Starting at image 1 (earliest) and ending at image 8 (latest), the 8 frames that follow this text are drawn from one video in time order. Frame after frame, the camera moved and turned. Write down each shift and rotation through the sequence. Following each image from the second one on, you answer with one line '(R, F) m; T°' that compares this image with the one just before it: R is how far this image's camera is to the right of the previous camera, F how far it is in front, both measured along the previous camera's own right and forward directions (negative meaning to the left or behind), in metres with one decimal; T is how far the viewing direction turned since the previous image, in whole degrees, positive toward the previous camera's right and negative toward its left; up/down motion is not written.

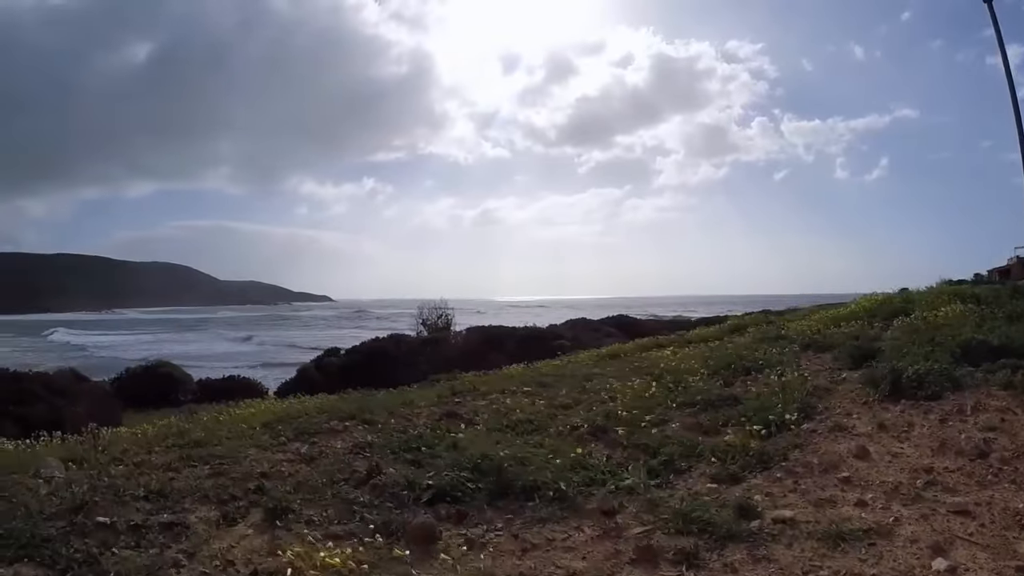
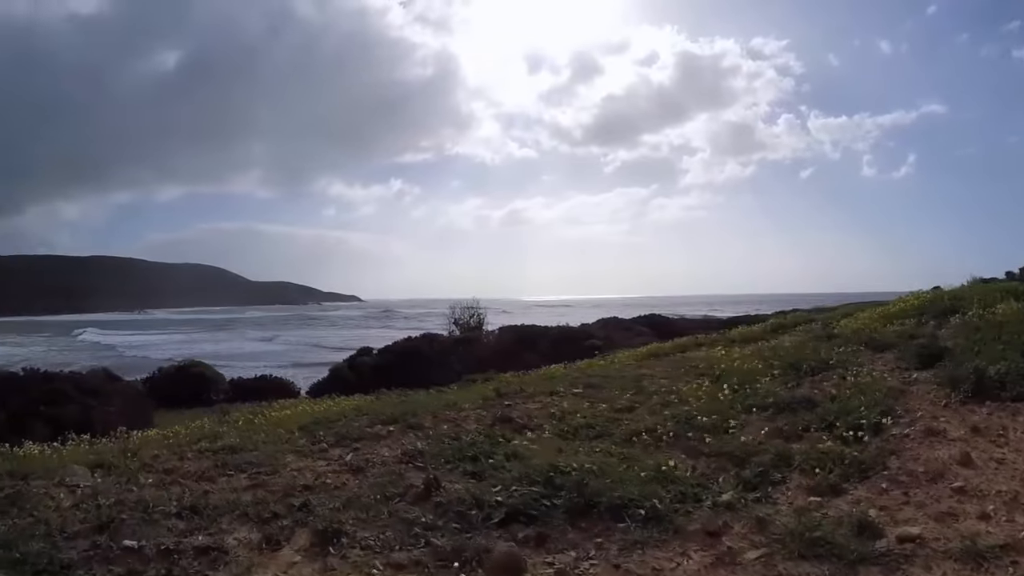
(-0.4, +0.8) m; -2°
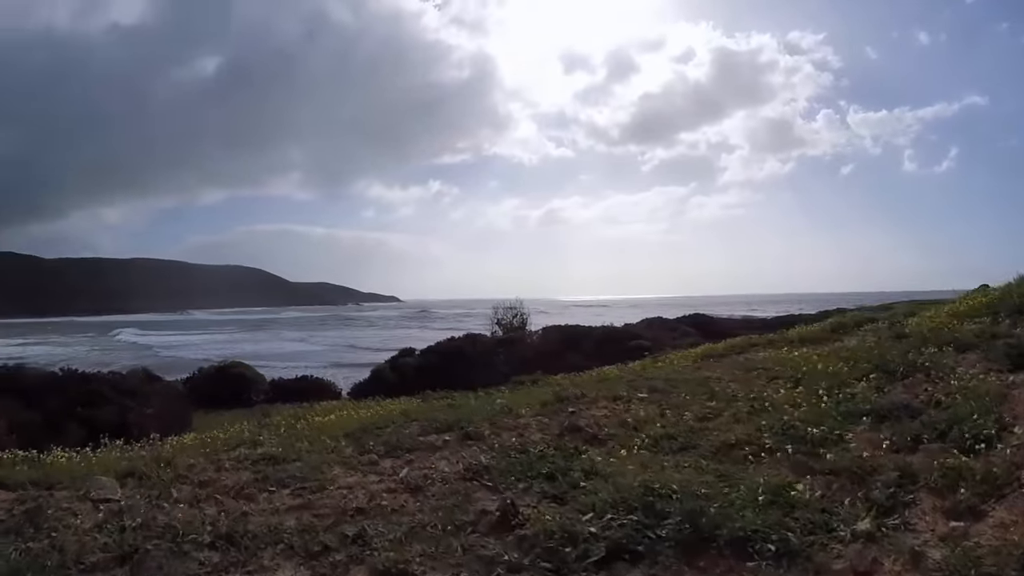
(-0.4, +1.0) m; -3°
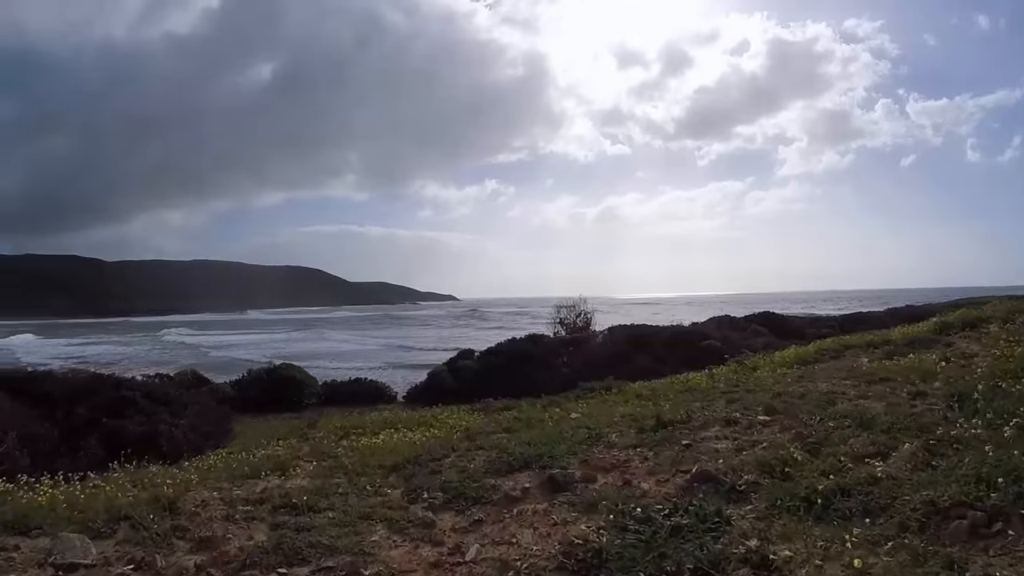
(-0.4, +2.1) m; -5°
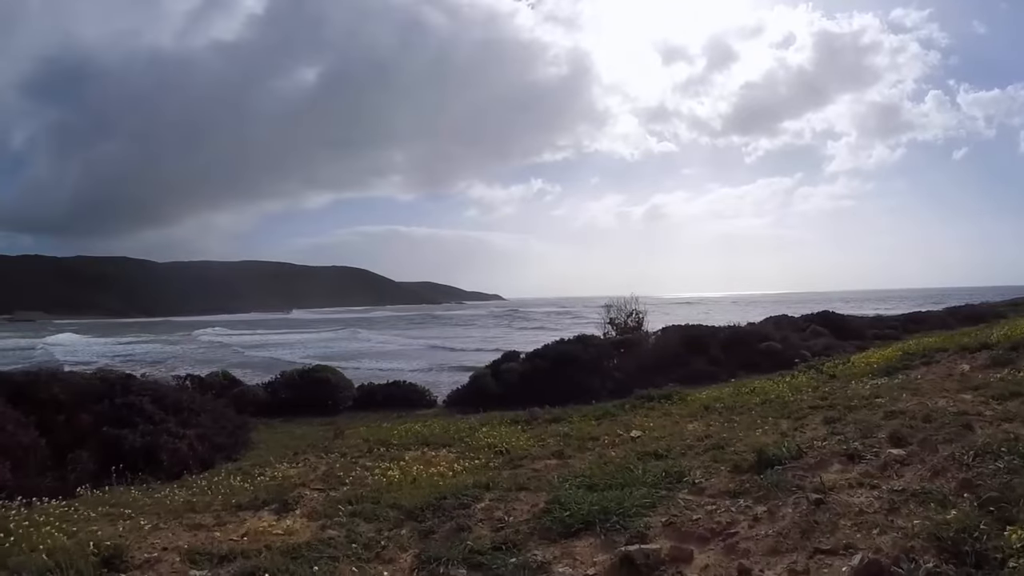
(-0.1, +1.9) m; -4°
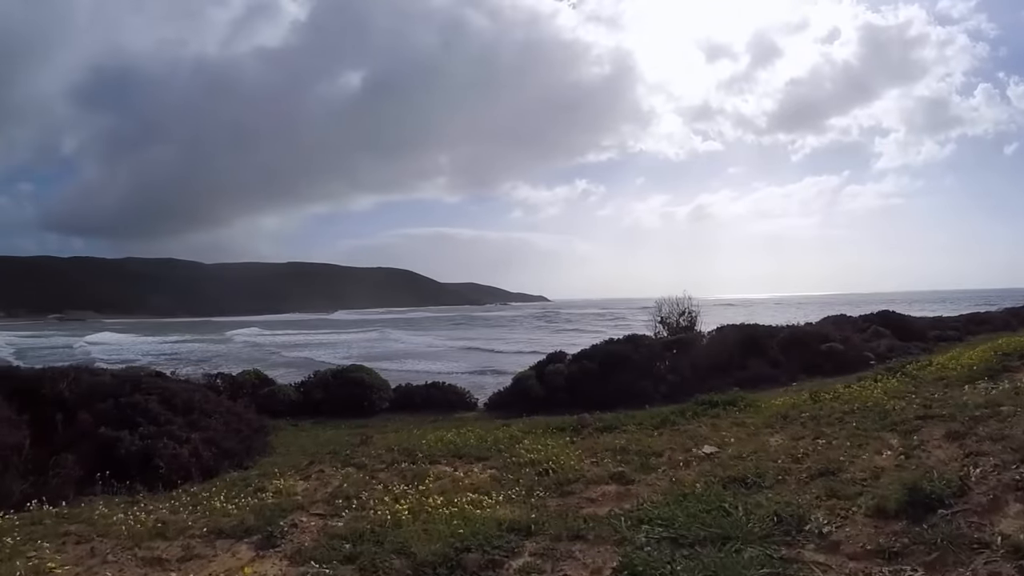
(0.0, +1.6) m; -4°
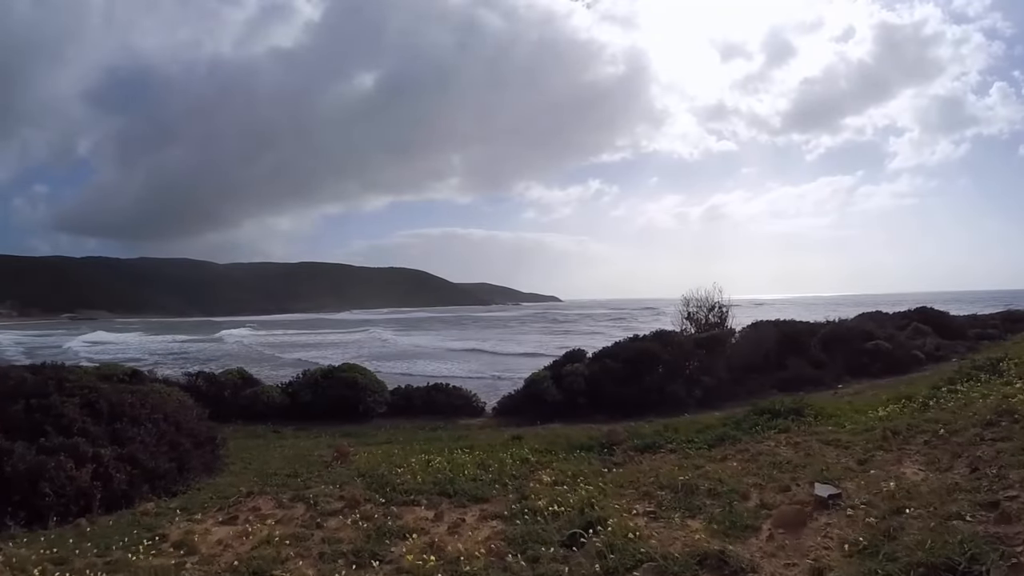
(0.0, +2.9) m; -1°
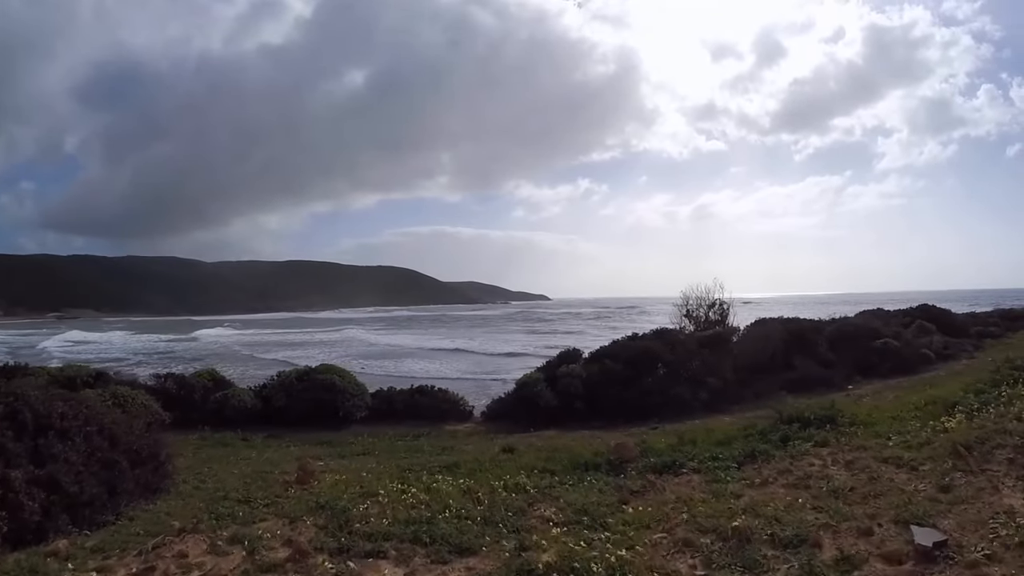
(0.0, +1.5) m; +1°
